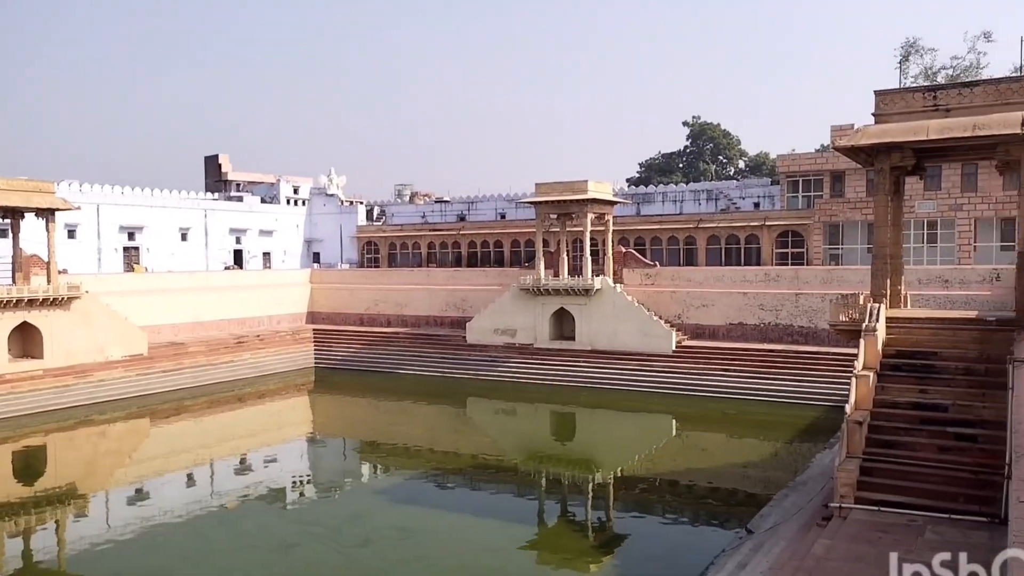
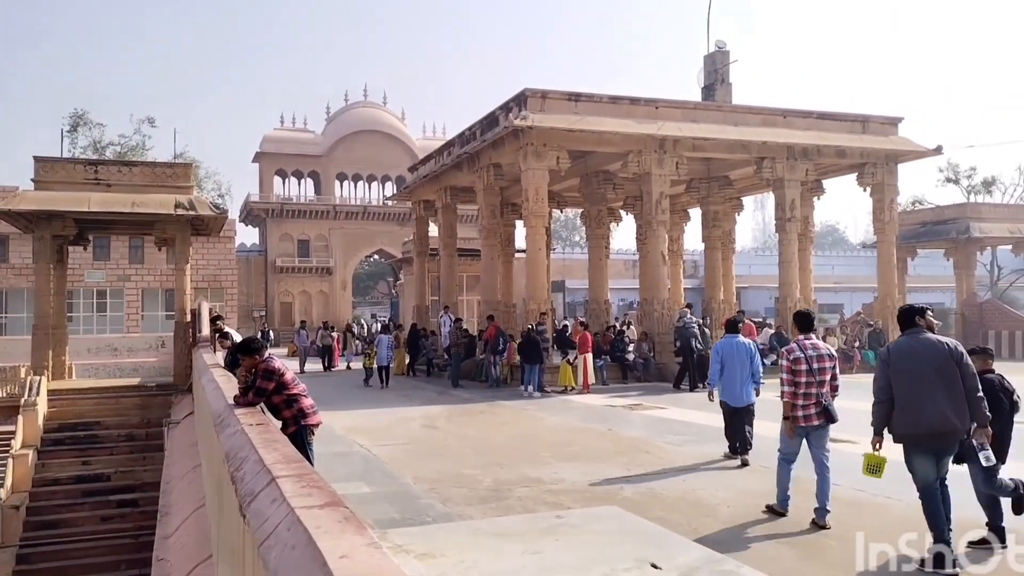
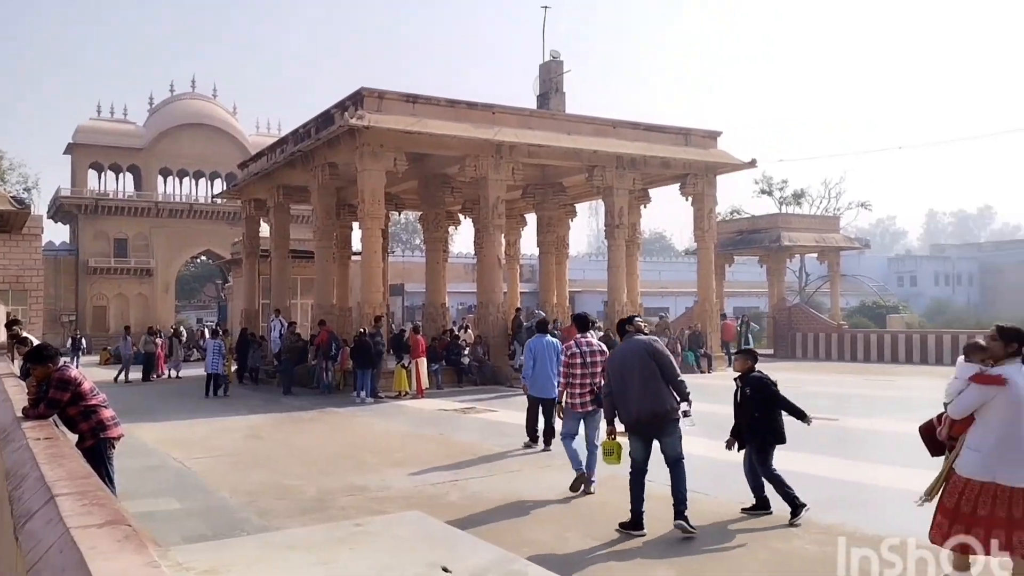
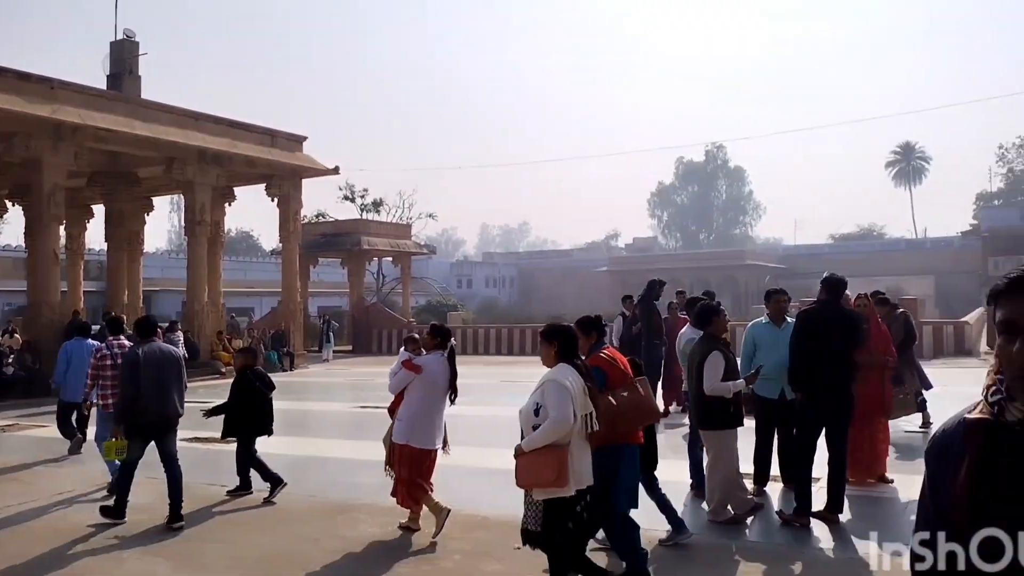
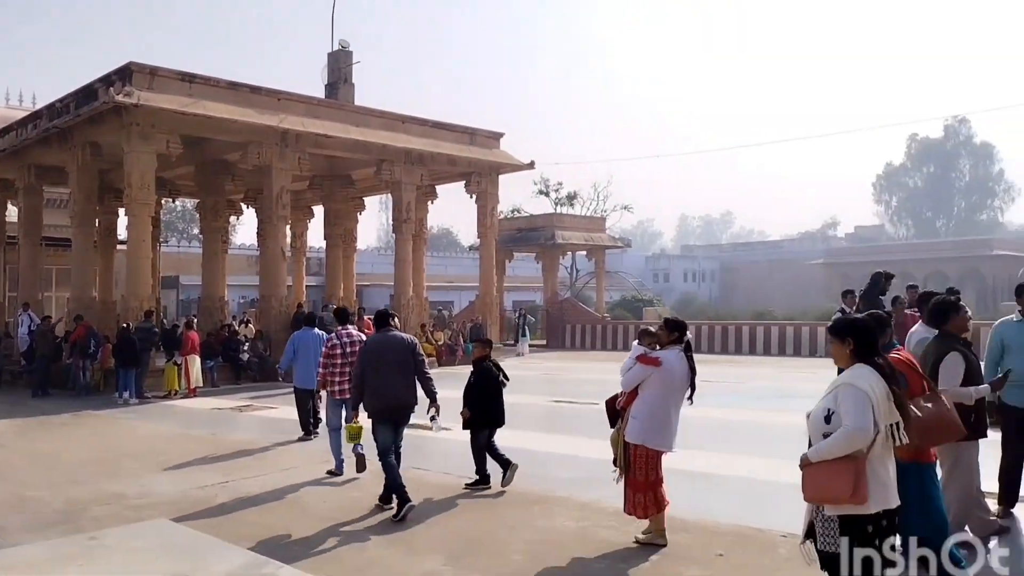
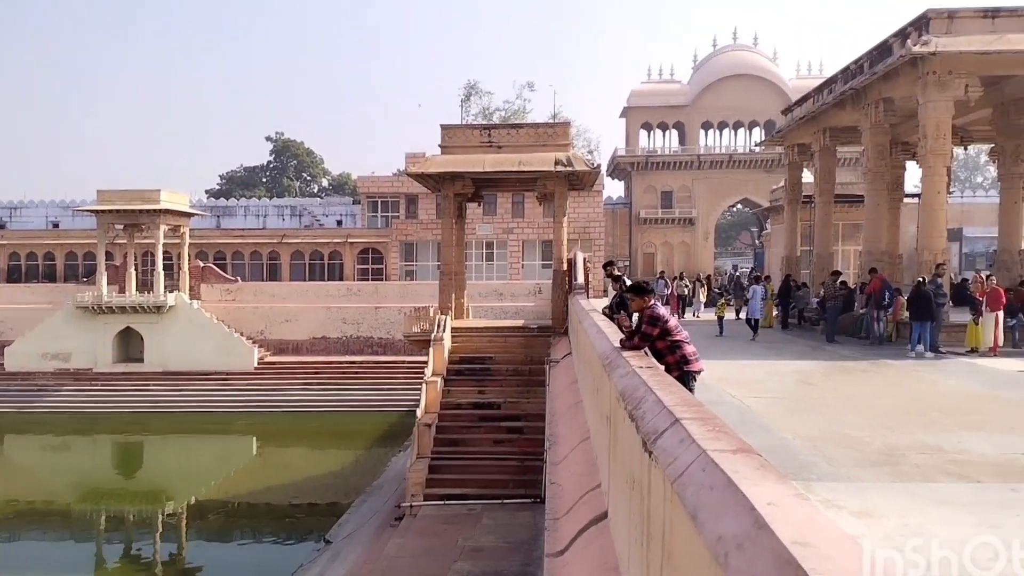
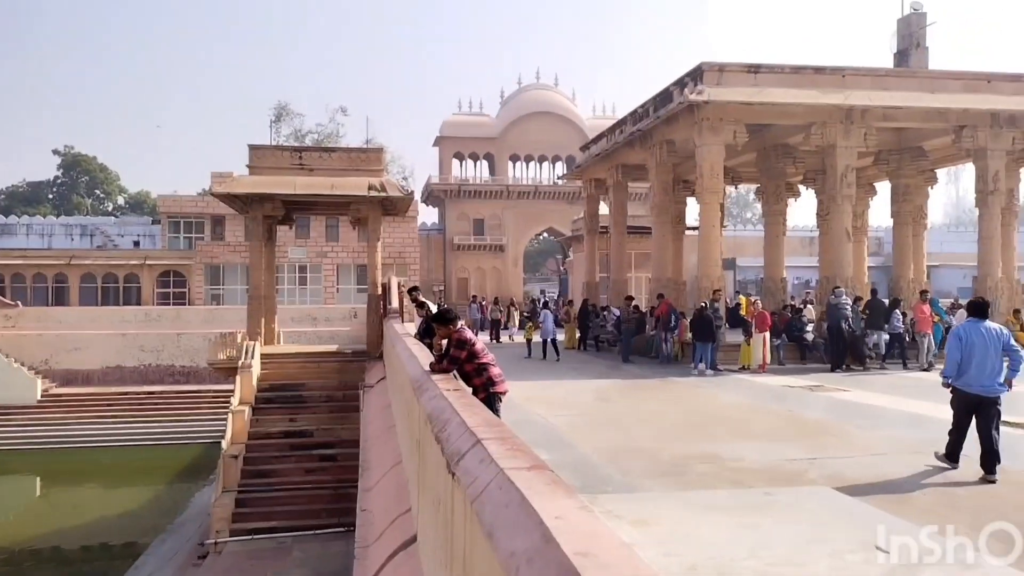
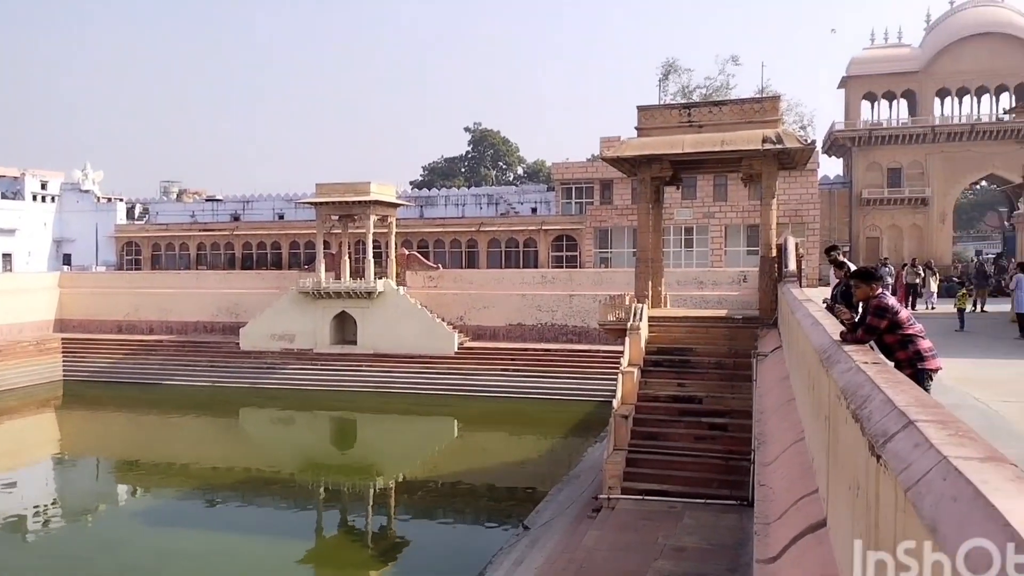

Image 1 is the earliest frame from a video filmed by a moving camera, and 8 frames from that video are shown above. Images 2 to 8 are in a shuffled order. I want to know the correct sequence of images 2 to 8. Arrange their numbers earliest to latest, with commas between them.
8, 6, 7, 2, 3, 5, 4
